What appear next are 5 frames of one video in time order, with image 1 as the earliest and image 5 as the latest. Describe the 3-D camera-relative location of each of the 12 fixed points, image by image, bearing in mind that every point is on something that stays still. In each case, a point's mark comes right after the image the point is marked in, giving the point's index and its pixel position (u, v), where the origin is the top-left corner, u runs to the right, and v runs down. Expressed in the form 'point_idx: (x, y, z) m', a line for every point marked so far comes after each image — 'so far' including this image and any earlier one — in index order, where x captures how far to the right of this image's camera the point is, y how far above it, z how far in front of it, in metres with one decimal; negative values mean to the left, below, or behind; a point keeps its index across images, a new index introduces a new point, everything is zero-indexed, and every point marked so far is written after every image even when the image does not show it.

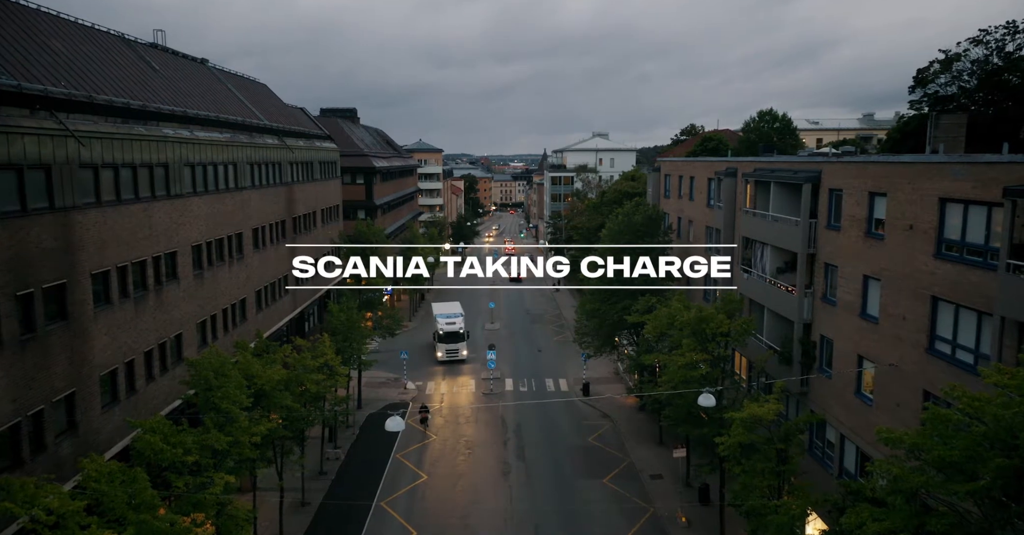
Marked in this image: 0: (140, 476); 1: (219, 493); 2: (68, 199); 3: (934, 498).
0: (-8.0, -4.5, +15.3) m
1: (-7.2, -5.6, +17.5) m
2: (-11.8, +1.8, +19.0) m
3: (+7.3, -4.0, +12.4) m
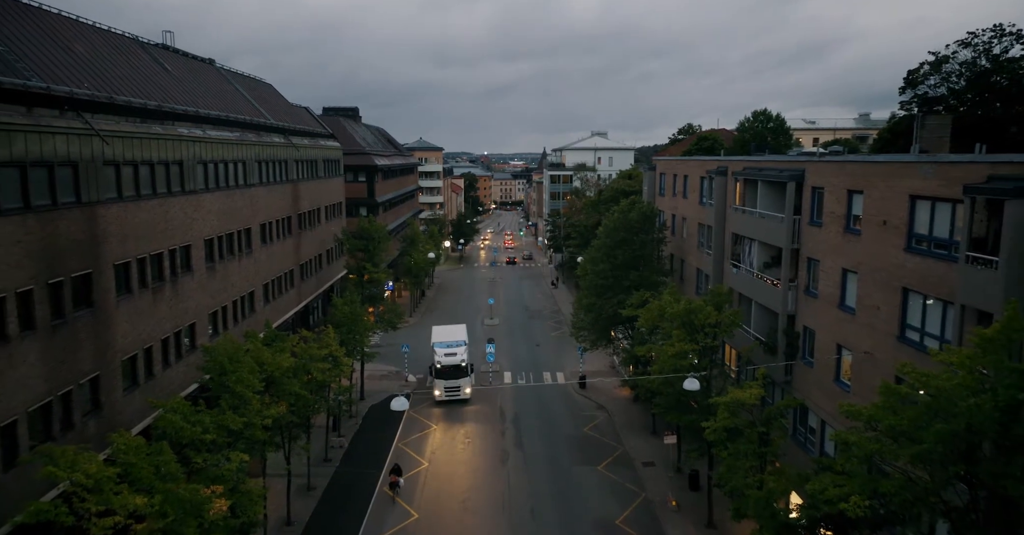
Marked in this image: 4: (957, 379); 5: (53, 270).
0: (-8.1, -4.3, +16.6) m
1: (-7.3, -5.4, +18.8) m
2: (-11.9, +2.1, +20.3) m
3: (+7.2, -3.8, +13.7) m
4: (+7.7, -2.0, +12.4) m
5: (-11.7, -0.1, +18.2) m
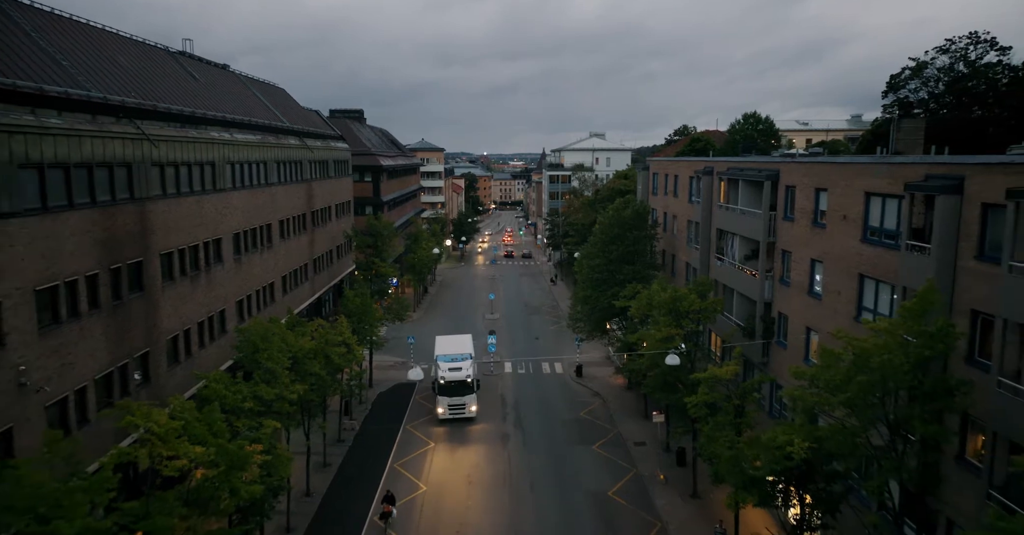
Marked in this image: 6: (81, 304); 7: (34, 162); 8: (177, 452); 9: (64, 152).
0: (-8.1, -3.9, +19.3) m
1: (-7.3, -5.0, +21.4) m
2: (-11.8, +2.4, +22.9) m
3: (+7.3, -3.5, +16.3) m
4: (+7.8, -1.6, +15.1) m
5: (-11.6, +0.3, +20.9) m
6: (-11.6, -1.0, +19.1) m
7: (-11.8, +2.6, +17.7) m
8: (-7.9, -4.3, +16.7) m
9: (-11.9, +3.1, +18.9) m
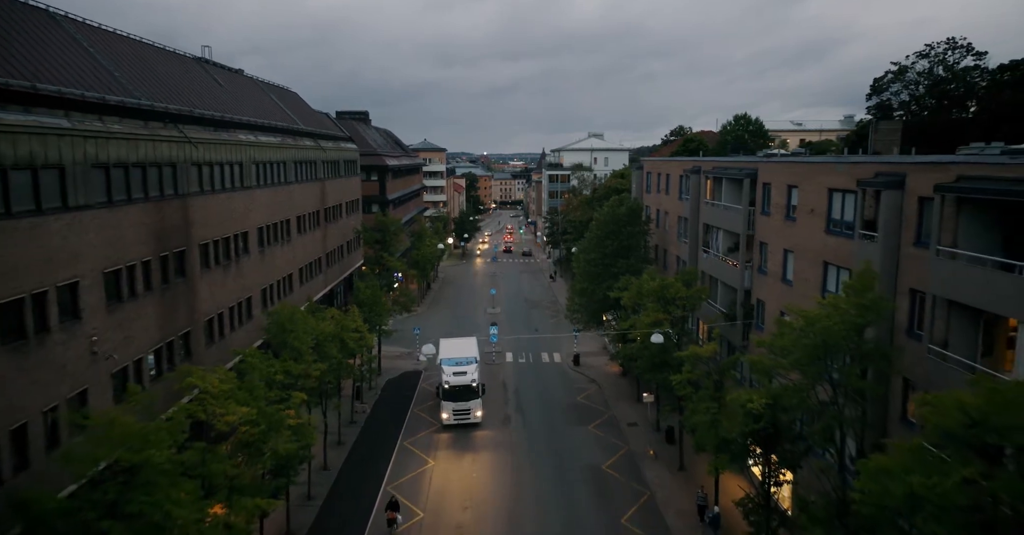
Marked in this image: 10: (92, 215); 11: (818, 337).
0: (-8.0, -3.5, +22.1) m
1: (-7.2, -4.6, +24.2) m
2: (-11.8, +2.8, +25.7) m
3: (+7.3, -3.0, +19.1) m
4: (+7.9, -1.2, +17.9) m
5: (-11.6, +0.7, +23.7) m
6: (-11.5, -0.6, +21.9) m
7: (-11.8, +3.0, +20.5) m
8: (-7.8, -3.9, +19.5) m
9: (-11.8, +3.5, +21.7) m
10: (-11.6, +1.4, +19.6) m
11: (+7.6, -1.7, +17.5) m
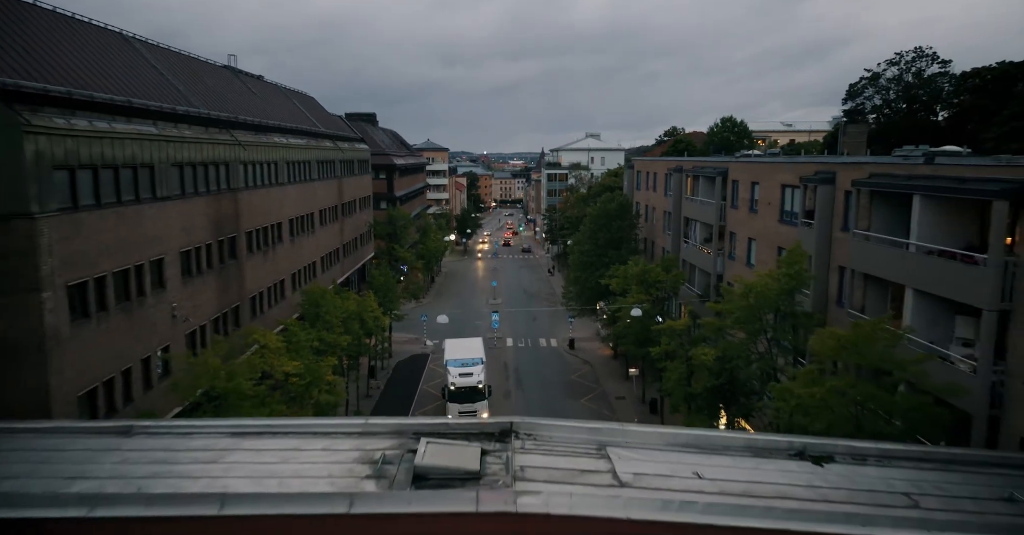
0: (-8.0, -2.8, +26.6) m
1: (-7.2, -3.9, +28.8) m
2: (-11.8, +3.5, +30.3) m
3: (+7.3, -2.3, +23.7) m
4: (+7.9, -0.5, +22.4) m
5: (-11.6, +1.4, +28.2) m
6: (-11.5, +0.1, +26.5) m
7: (-11.8, +3.7, +25.0) m
8: (-7.8, -3.2, +24.1) m
9: (-11.8, +4.2, +26.3) m
10: (-11.5, +2.1, +24.2) m
11: (+7.6, -1.0, +22.1) m
